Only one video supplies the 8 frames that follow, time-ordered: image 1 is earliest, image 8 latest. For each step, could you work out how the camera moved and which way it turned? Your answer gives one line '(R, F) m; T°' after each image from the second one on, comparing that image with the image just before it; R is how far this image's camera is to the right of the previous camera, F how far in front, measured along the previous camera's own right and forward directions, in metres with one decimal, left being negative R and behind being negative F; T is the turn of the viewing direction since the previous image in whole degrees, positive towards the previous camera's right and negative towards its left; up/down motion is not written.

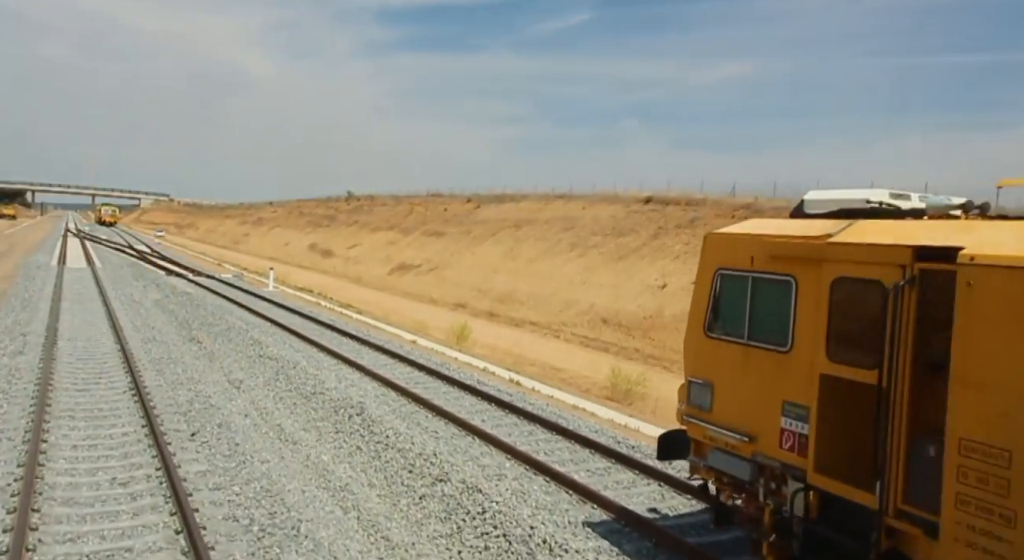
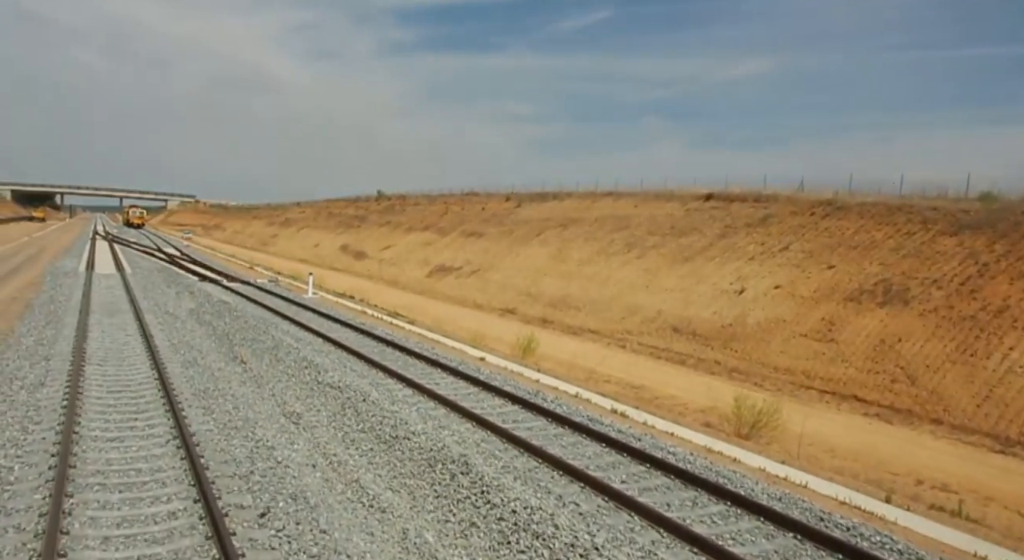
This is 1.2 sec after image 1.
(-1.8, +2.5) m; -2°
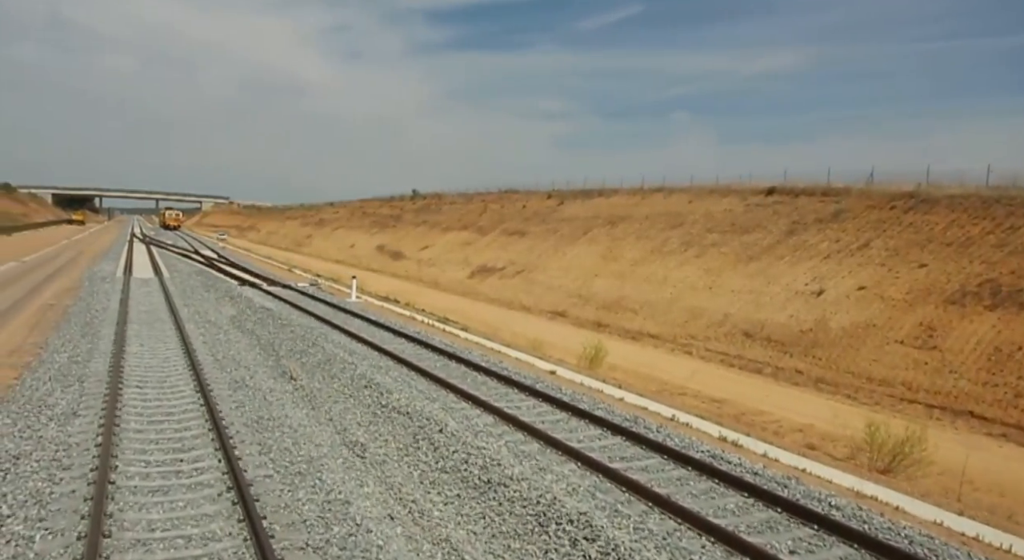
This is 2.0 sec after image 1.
(-1.2, +1.7) m; -3°
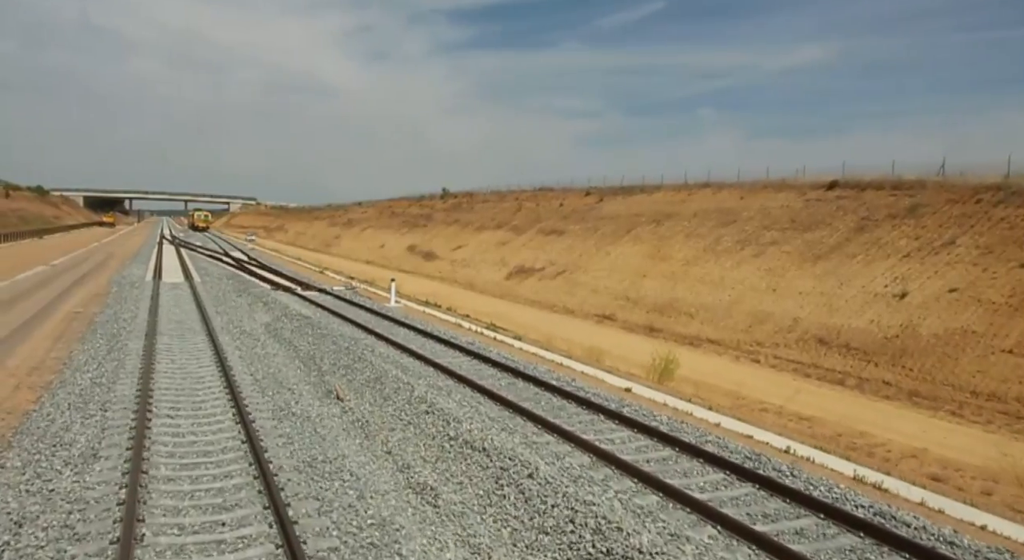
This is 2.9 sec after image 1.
(-1.1, +1.7) m; -2°
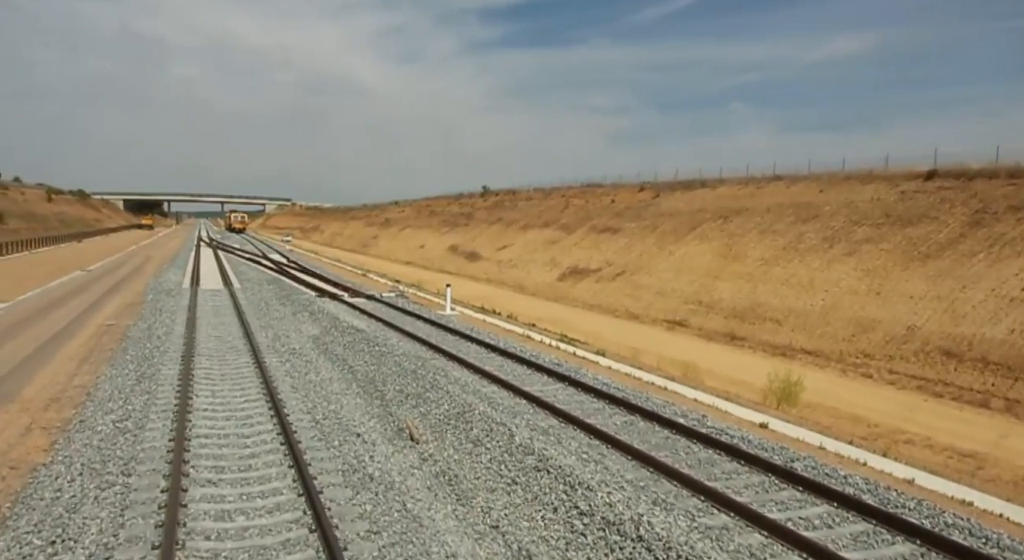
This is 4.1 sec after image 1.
(-1.4, +2.5) m; -3°
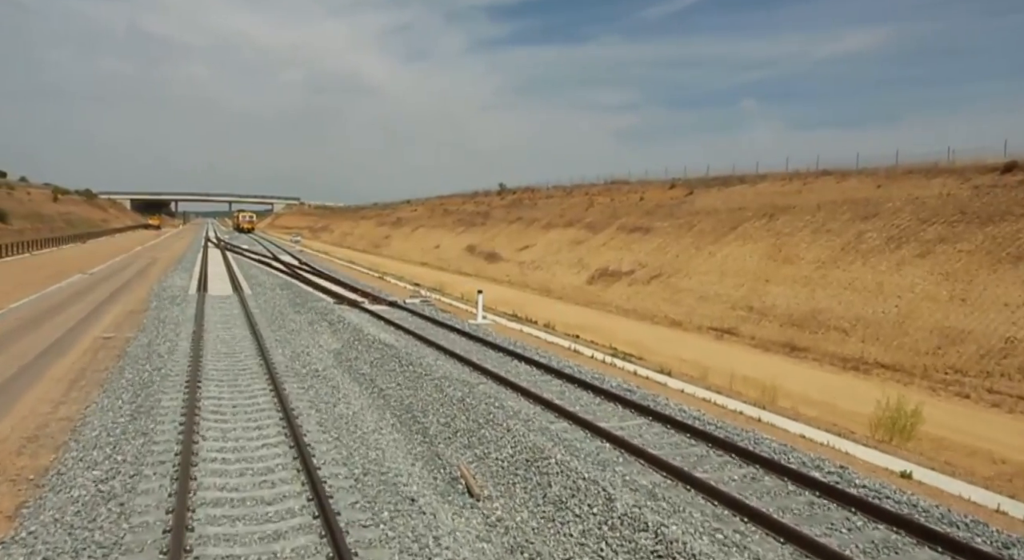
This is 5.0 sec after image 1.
(-1.1, +2.3) m; -1°
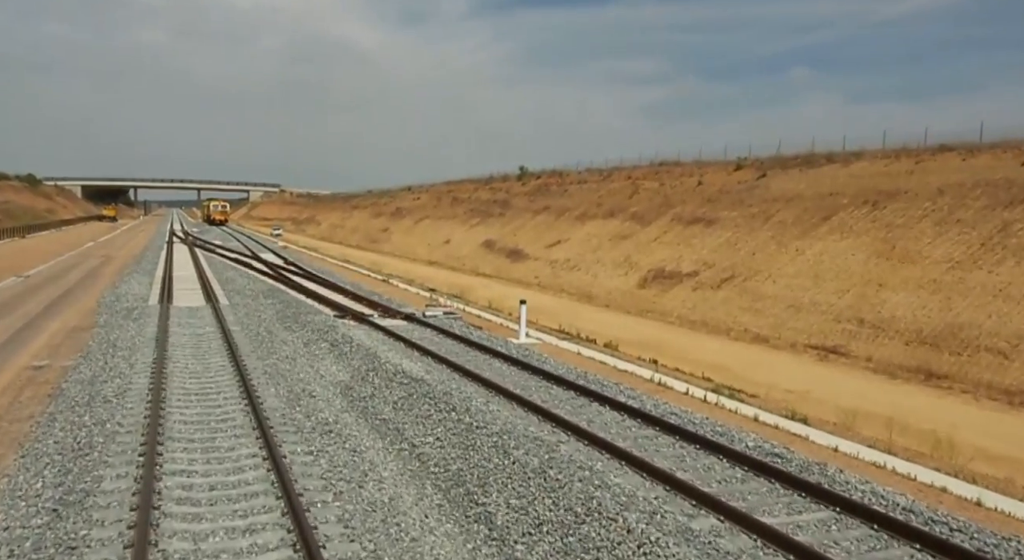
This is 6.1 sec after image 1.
(-1.5, +4.9) m; 0°
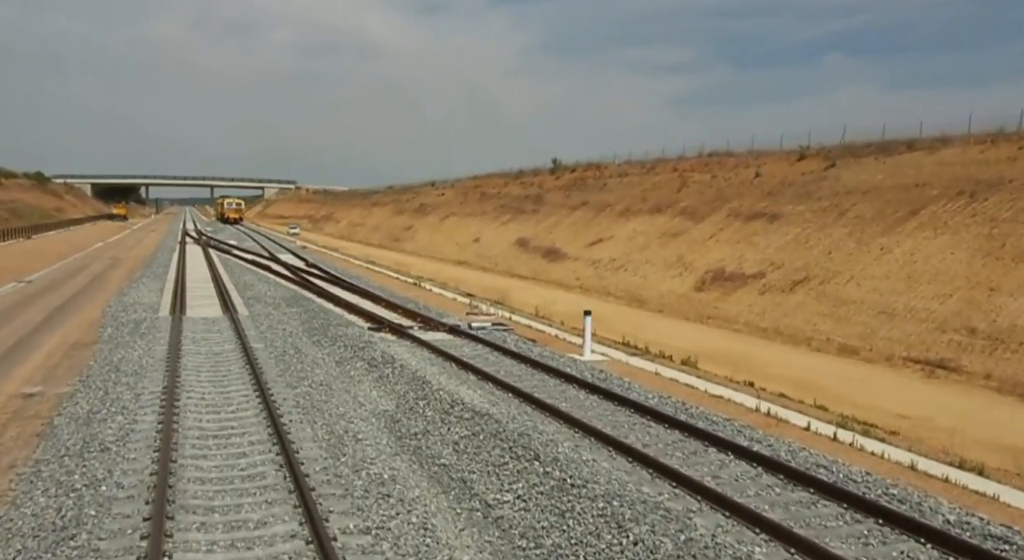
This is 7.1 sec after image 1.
(-1.3, +2.5) m; -1°
